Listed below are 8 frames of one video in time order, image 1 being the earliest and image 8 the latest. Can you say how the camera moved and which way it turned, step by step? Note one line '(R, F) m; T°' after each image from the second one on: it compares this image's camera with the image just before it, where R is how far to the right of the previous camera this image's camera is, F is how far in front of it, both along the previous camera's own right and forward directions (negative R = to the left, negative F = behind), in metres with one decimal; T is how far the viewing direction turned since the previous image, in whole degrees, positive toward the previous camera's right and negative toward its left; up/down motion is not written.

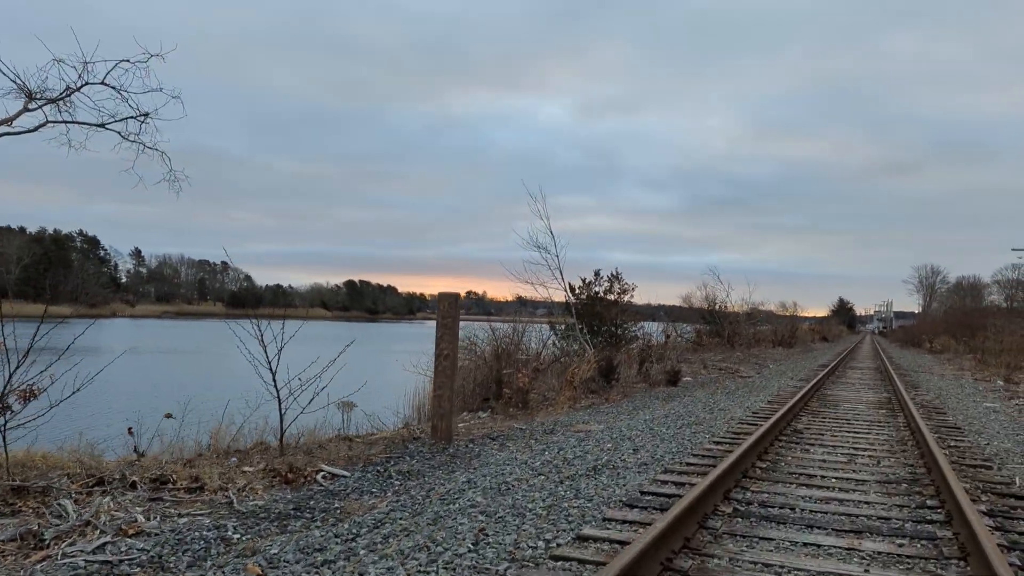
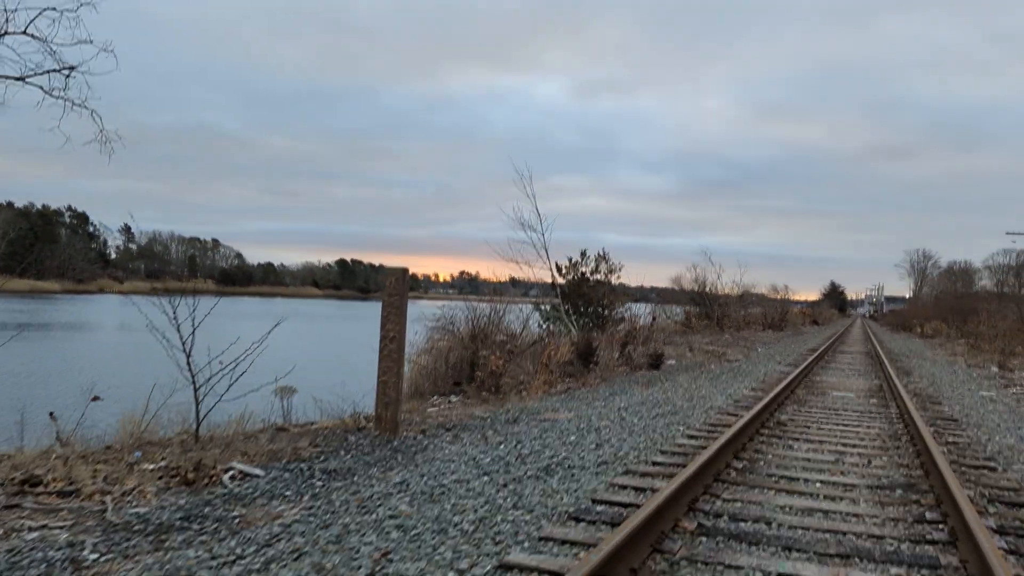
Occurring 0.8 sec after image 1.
(+0.3, +0.8) m; 0°
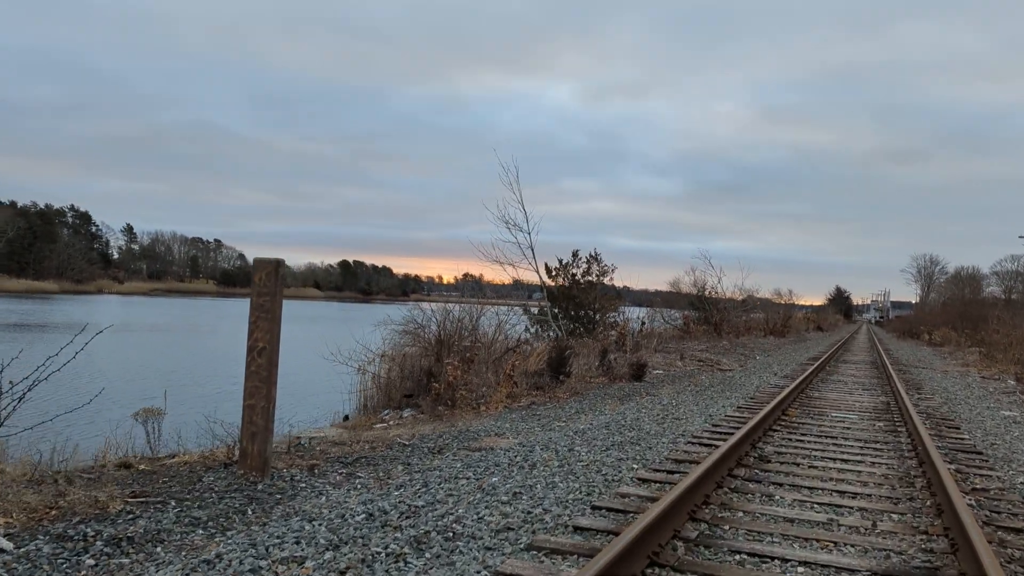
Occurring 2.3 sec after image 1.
(+0.6, +1.5) m; 0°
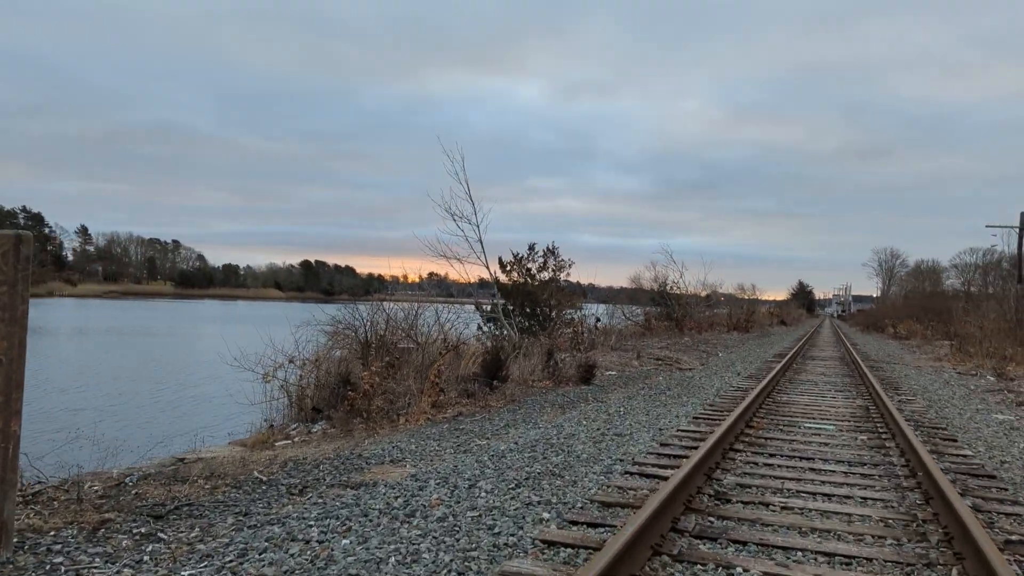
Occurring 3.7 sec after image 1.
(+0.5, +1.6) m; +2°
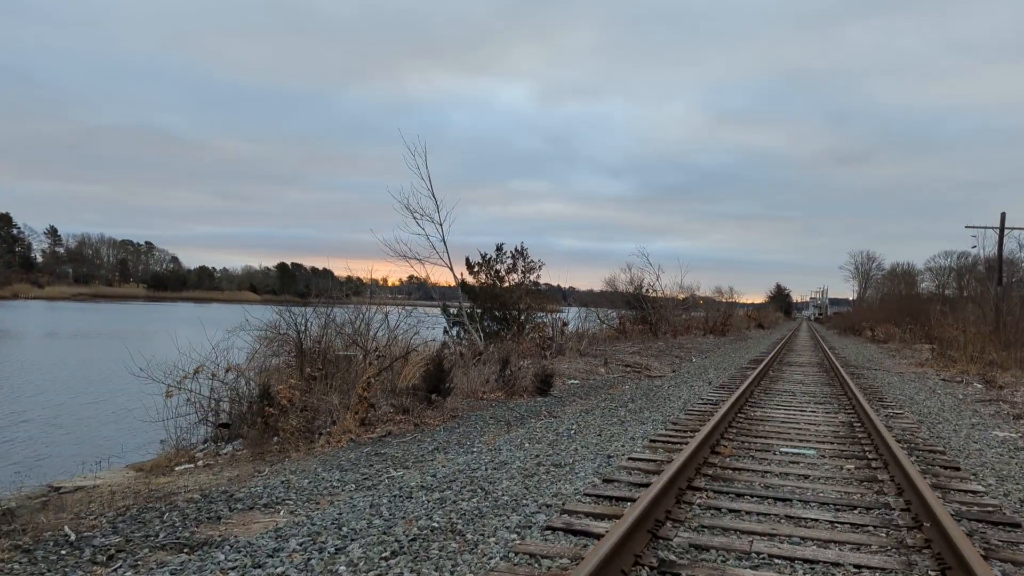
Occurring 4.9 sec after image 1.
(+0.4, +1.3) m; +1°
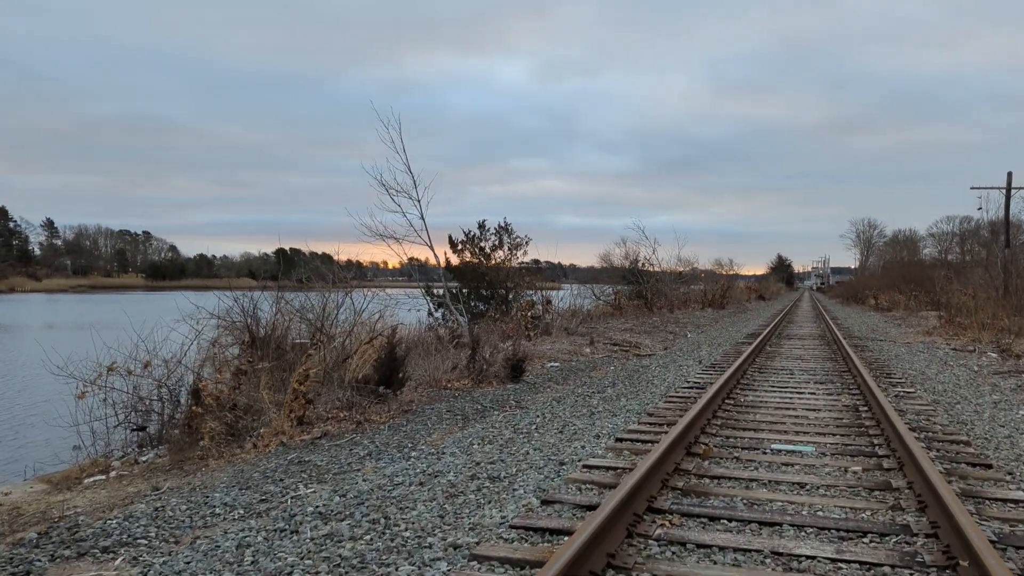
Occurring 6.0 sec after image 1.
(+0.4, +1.2) m; 0°
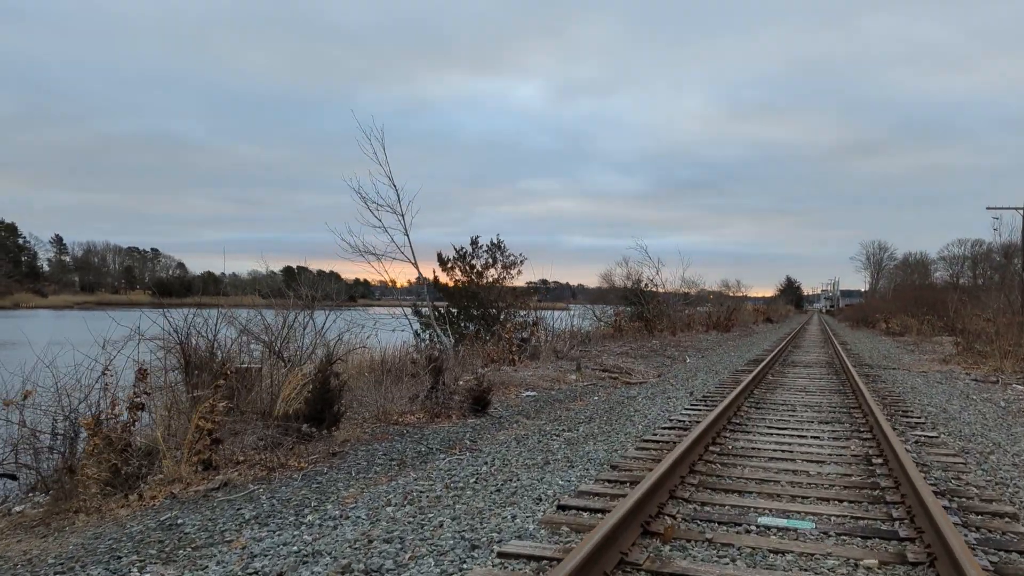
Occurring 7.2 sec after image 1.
(+0.5, +1.3) m; -1°
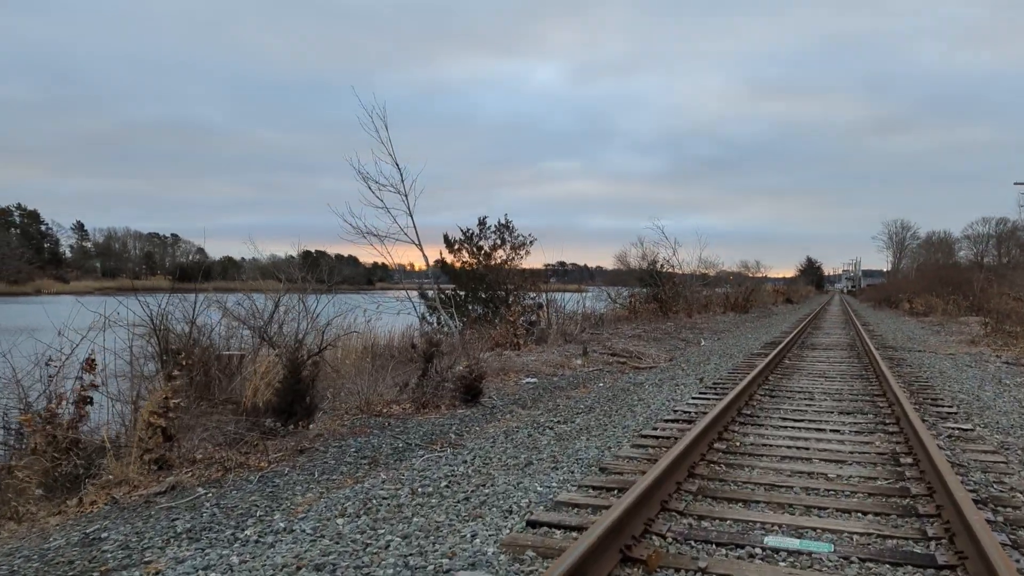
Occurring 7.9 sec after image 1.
(+0.3, +0.7) m; -1°
